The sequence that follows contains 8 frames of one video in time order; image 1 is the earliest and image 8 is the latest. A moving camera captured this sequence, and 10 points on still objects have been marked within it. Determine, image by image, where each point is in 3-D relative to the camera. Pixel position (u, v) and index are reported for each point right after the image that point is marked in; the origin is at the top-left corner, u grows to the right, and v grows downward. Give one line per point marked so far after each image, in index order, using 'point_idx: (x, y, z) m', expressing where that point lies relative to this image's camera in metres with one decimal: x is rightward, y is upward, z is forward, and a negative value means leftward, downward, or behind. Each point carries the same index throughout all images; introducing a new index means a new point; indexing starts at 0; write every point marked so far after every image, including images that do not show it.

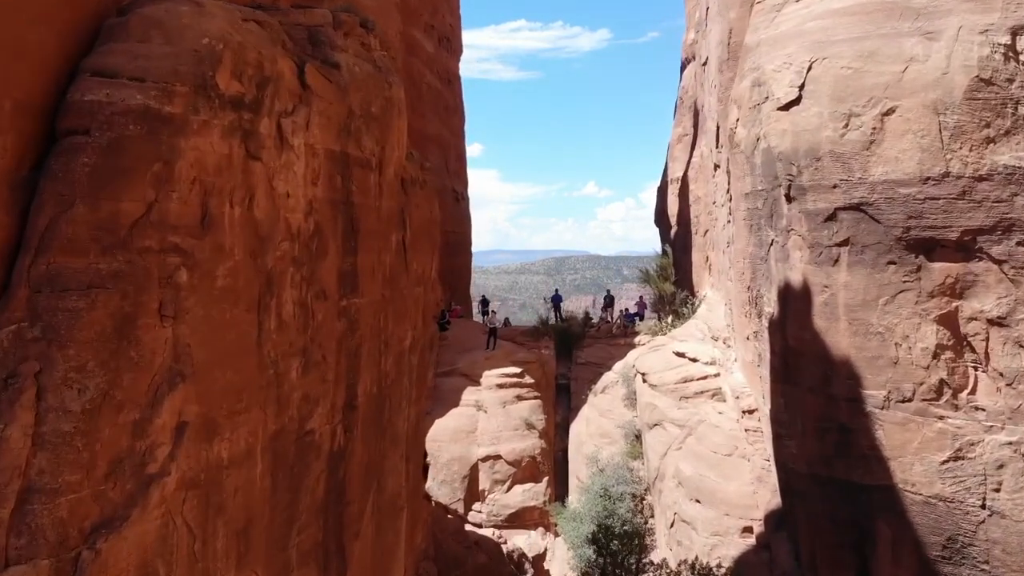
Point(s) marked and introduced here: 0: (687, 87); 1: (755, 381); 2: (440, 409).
0: (+10.1, +11.4, +15.8) m
1: (+7.1, -2.7, +8.1) m
2: (-2.8, -4.8, +10.8) m
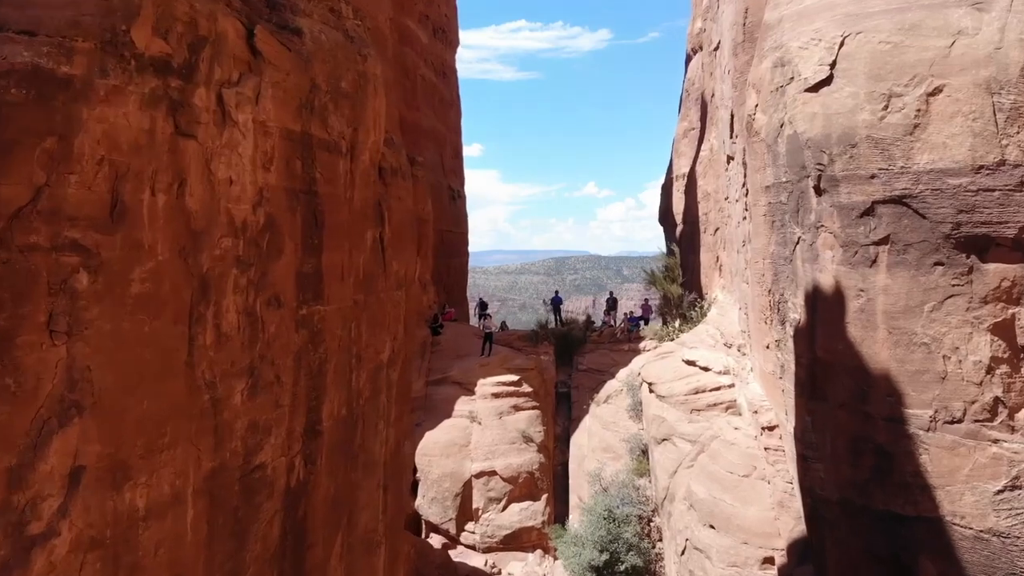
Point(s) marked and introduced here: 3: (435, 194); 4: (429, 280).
0: (+9.9, +11.4, +15.0) m
1: (+7.0, -2.8, +7.4) m
2: (-3.0, -4.9, +10.0) m
3: (-4.1, +5.1, +14.8) m
4: (-3.8, +0.4, +12.6) m
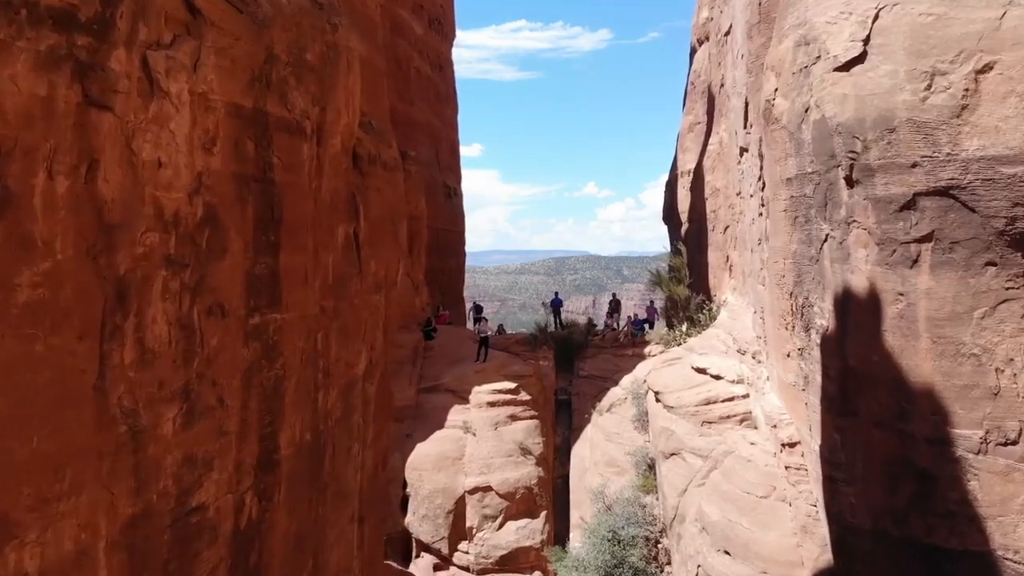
0: (+9.8, +11.3, +14.3) m
1: (+6.9, -2.9, +6.7) m
2: (-3.1, -4.9, +9.4) m
3: (-4.3, +5.0, +14.1) m
4: (-3.9, +0.3, +12.0) m
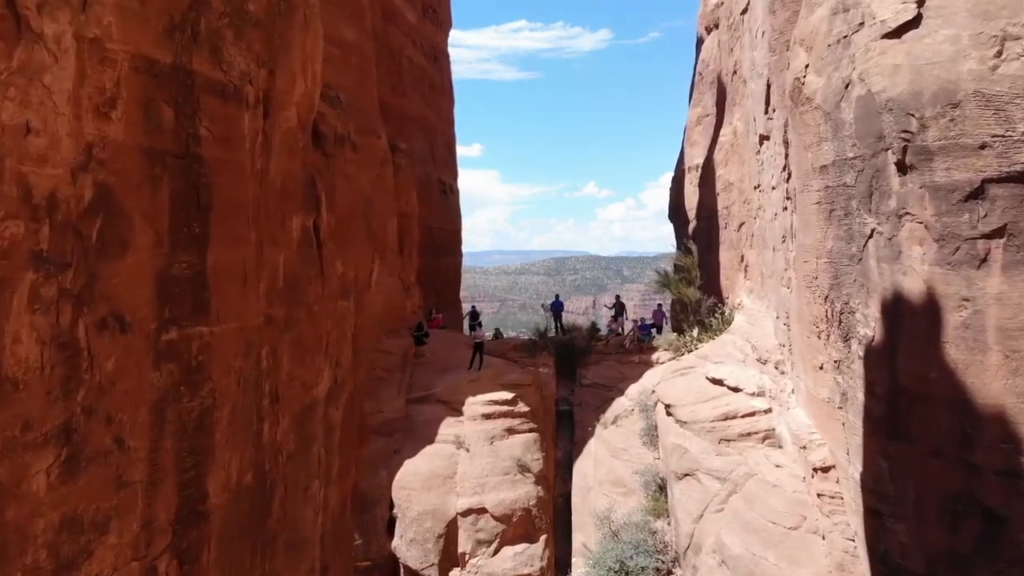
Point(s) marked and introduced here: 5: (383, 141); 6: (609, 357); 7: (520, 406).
0: (+9.7, +11.2, +13.5) m
1: (+6.8, -3.0, +5.9) m
2: (-3.2, -5.0, +8.6) m
3: (-4.3, +5.0, +13.4) m
4: (-4.0, +0.2, +11.2) m
5: (-4.7, +5.3, +10.1) m
6: (+4.0, -2.9, +11.5) m
7: (+0.3, -3.9, +9.1) m
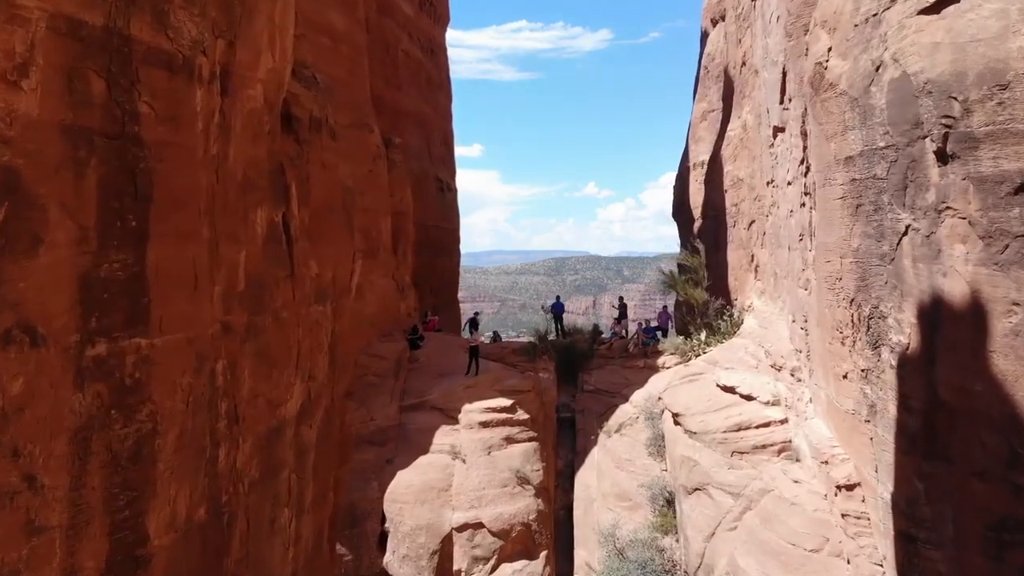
0: (+9.7, +11.2, +13.1) m
1: (+6.7, -3.0, +5.4) m
2: (-3.2, -5.0, +8.1) m
3: (-4.4, +4.9, +12.9) m
4: (-4.1, +0.2, +10.7) m
5: (-4.7, +5.3, +9.6) m
6: (+4.0, -2.9, +11.0) m
7: (+0.2, -3.9, +8.6) m
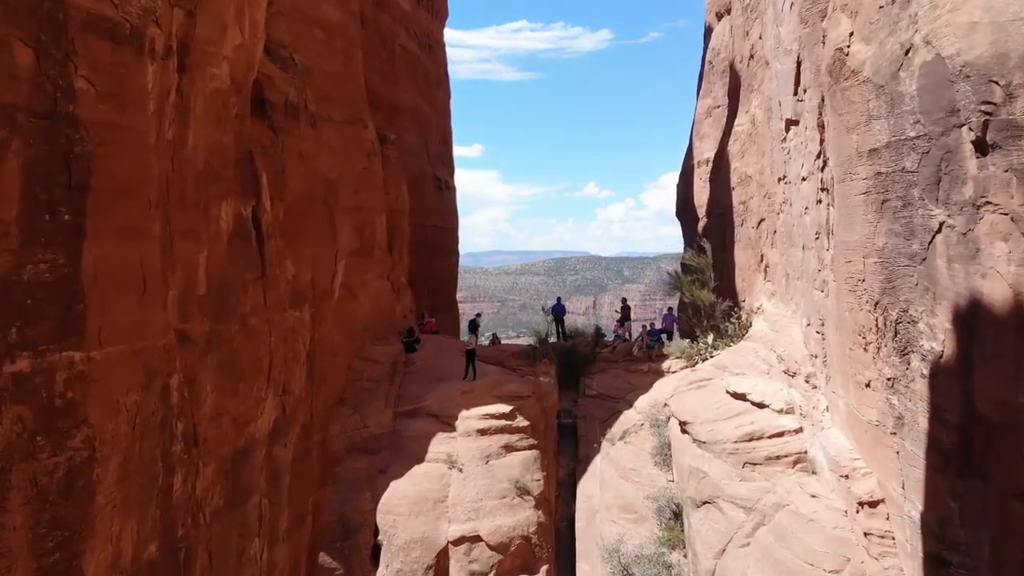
0: (+9.7, +11.1, +12.7) m
1: (+6.7, -3.0, +5.1) m
2: (-3.2, -5.1, +7.8) m
3: (-4.4, +4.9, +12.5) m
4: (-4.1, +0.2, +10.4) m
5: (-4.7, +5.3, +9.3) m
6: (+4.0, -3.0, +10.7) m
7: (+0.2, -4.0, +8.3) m
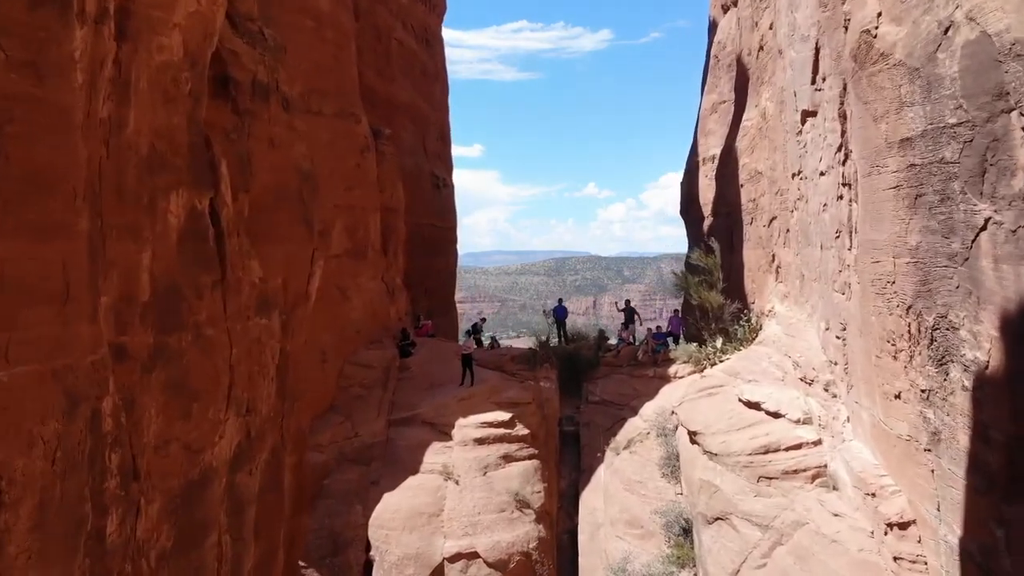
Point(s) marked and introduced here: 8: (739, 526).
0: (+9.7, +11.1, +12.3) m
1: (+6.7, -3.1, +4.6) m
2: (-3.3, -5.1, +7.4) m
3: (-4.4, +4.8, +12.2) m
4: (-4.1, +0.1, +10.0) m
5: (-4.8, +5.2, +8.9) m
6: (+4.0, -3.0, +10.3) m
7: (+0.2, -4.0, +7.9) m
8: (+4.8, -5.0, +5.8) m
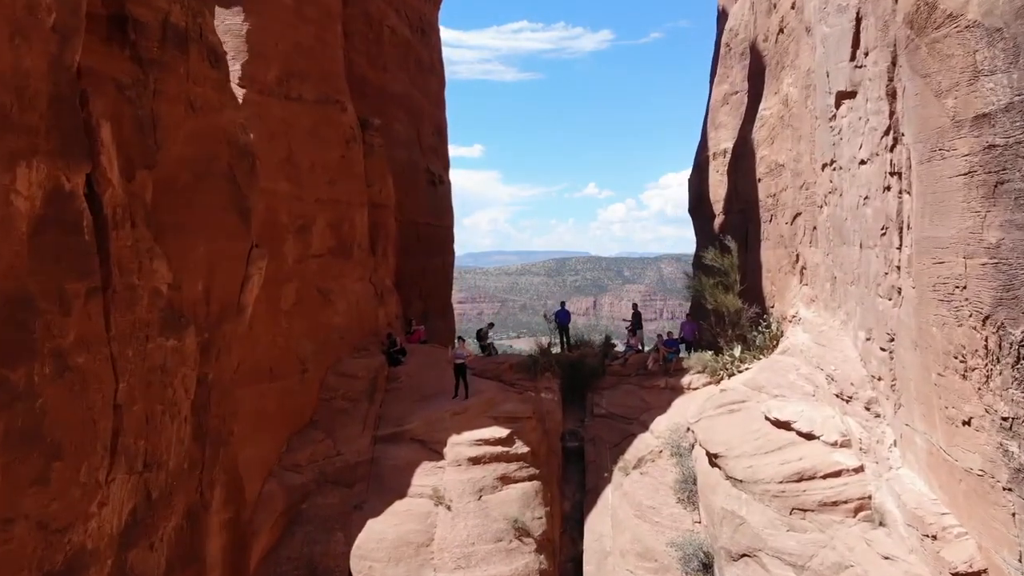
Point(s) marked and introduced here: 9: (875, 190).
0: (+9.6, +11.0, +11.6) m
1: (+6.6, -3.2, +3.9) m
2: (-3.3, -5.2, +6.6) m
3: (-4.5, +4.8, +11.4) m
4: (-4.1, 0.0, +9.2) m
5: (-4.8, +5.1, +8.2) m
6: (+3.9, -3.1, +9.5) m
7: (+0.2, -4.1, +7.1) m
8: (+4.7, -5.1, +5.0) m
9: (+6.8, +1.8, +5.2) m
